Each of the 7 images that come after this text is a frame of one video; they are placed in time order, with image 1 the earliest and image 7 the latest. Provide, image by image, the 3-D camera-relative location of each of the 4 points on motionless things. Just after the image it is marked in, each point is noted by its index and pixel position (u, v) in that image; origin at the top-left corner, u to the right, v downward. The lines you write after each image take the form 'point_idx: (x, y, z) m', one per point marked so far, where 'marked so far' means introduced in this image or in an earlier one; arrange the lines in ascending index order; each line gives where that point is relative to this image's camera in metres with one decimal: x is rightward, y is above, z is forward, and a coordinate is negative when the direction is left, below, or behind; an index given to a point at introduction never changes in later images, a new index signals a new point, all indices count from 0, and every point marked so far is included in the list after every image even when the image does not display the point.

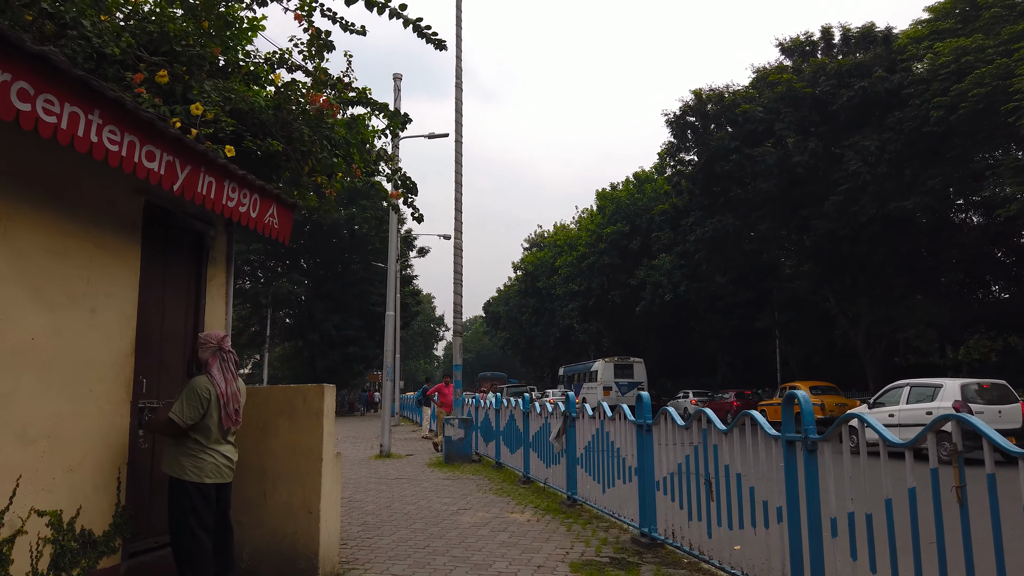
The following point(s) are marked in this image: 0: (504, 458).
0: (-0.1, -2.5, +11.2) m
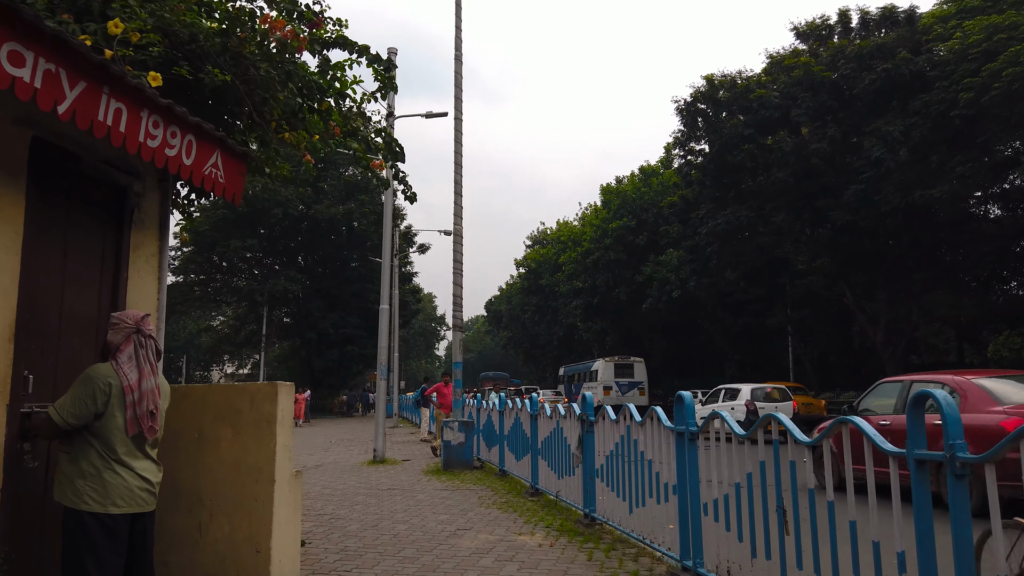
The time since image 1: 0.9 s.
0: (0.0, -2.3, +10.1) m
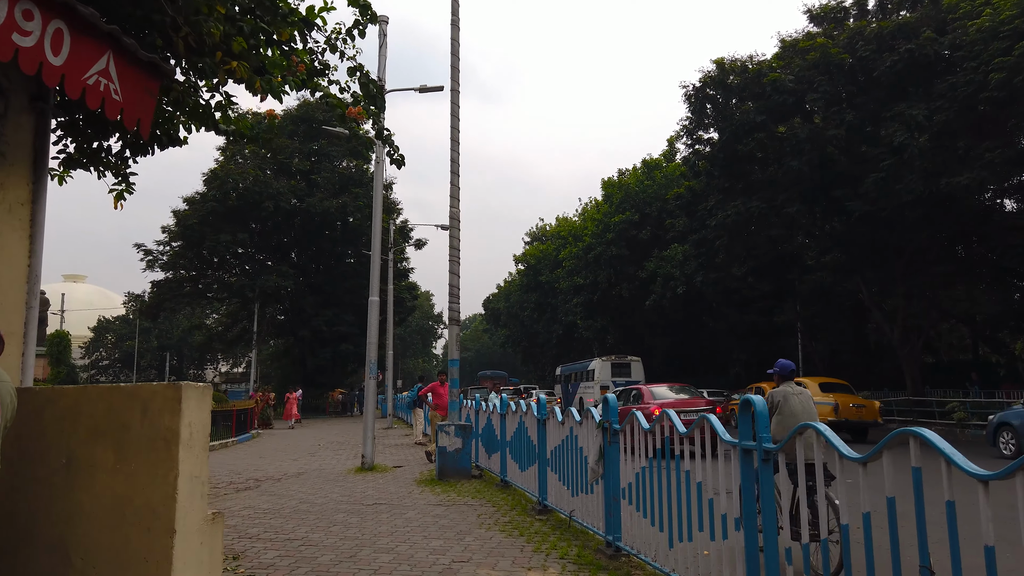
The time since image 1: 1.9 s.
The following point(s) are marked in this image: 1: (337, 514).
0: (0.0, -2.2, +8.9) m
1: (-1.7, -2.2, +7.5) m
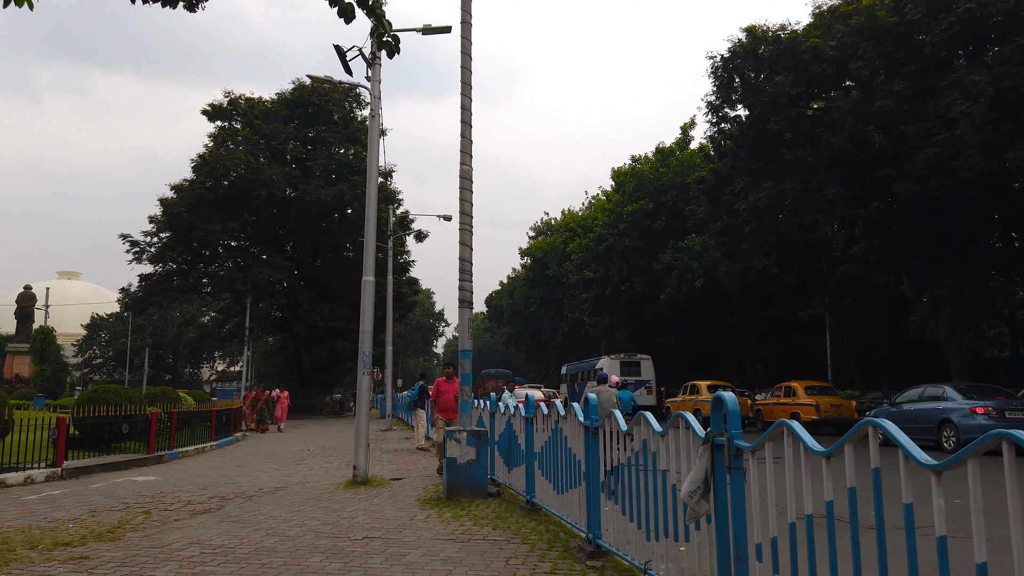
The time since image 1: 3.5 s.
0: (+0.3, -1.9, +6.9) m
1: (-1.4, -1.9, +5.5) m
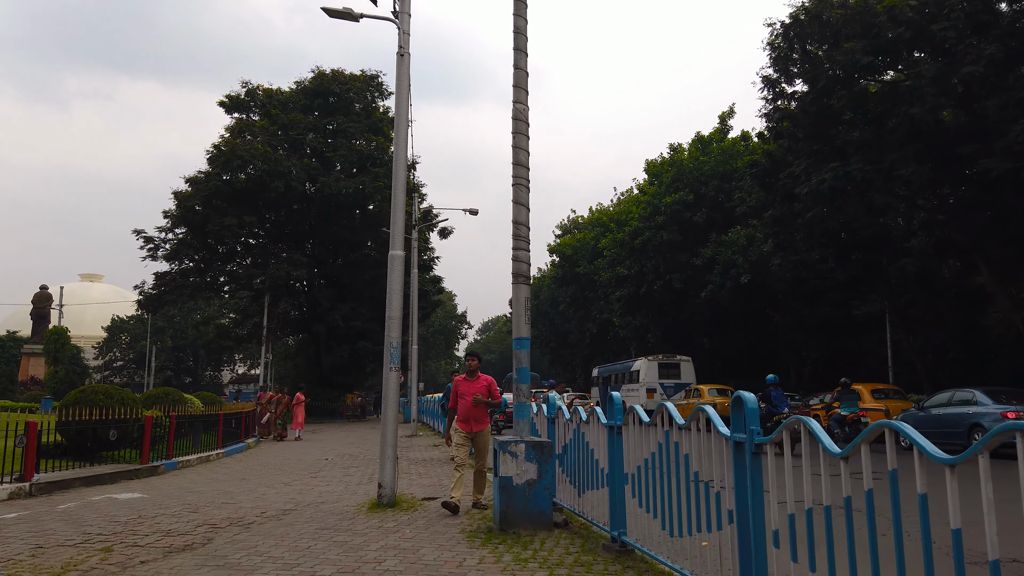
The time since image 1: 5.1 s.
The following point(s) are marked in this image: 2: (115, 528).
0: (+0.8, -1.6, +5.0) m
1: (-0.9, -1.6, +3.6) m
2: (-3.4, -2.1, +6.7) m
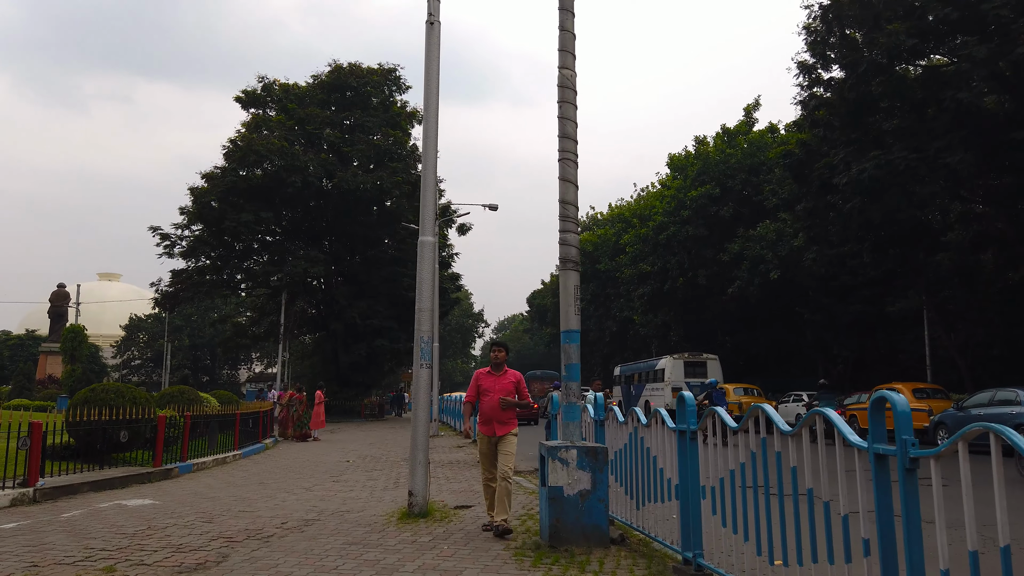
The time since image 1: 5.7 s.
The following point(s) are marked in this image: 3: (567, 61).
0: (+1.2, -1.5, +4.3) m
1: (-0.6, -1.5, +2.9) m
2: (-3.1, -2.0, +6.1) m
3: (+0.5, +1.9, +6.3) m
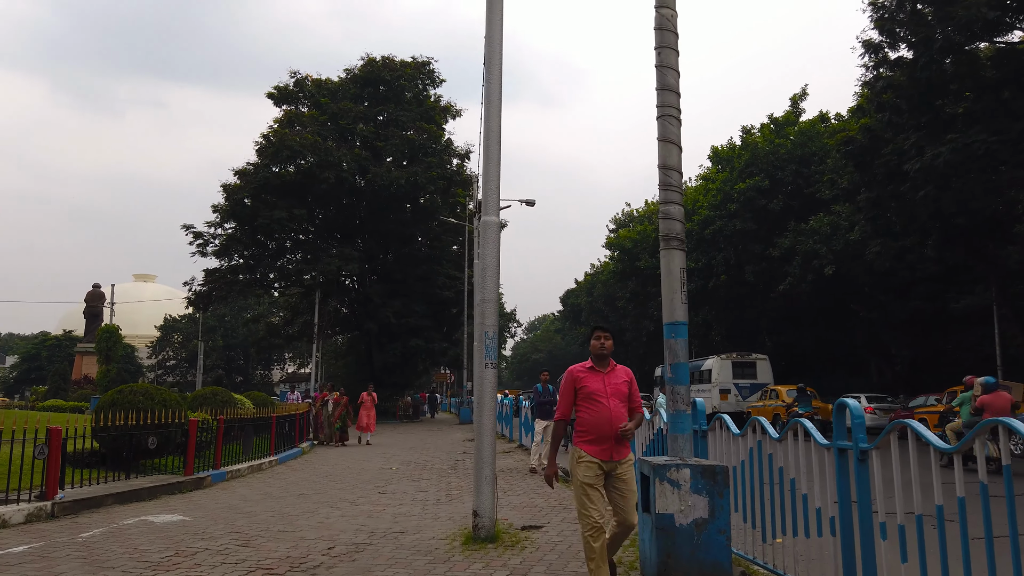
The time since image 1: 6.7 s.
0: (+1.7, -1.4, +3.2) m
1: (-0.1, -1.4, +1.9) m
2: (-2.5, -1.9, +5.1) m
3: (+1.1, +2.0, +5.3) m
